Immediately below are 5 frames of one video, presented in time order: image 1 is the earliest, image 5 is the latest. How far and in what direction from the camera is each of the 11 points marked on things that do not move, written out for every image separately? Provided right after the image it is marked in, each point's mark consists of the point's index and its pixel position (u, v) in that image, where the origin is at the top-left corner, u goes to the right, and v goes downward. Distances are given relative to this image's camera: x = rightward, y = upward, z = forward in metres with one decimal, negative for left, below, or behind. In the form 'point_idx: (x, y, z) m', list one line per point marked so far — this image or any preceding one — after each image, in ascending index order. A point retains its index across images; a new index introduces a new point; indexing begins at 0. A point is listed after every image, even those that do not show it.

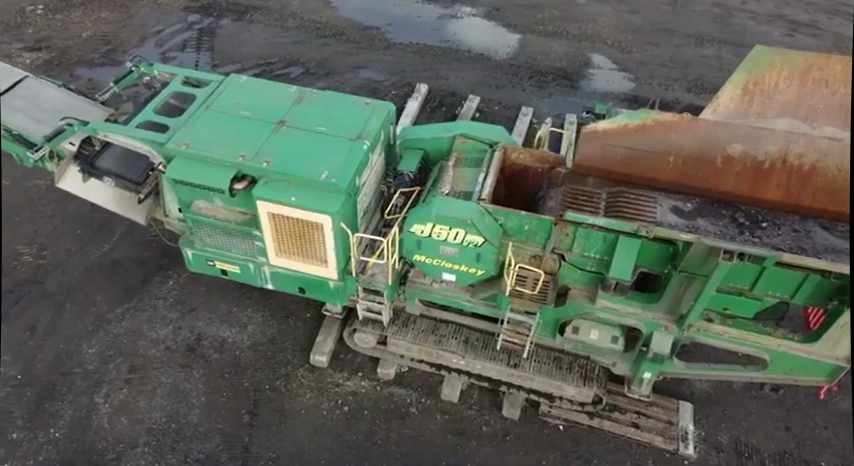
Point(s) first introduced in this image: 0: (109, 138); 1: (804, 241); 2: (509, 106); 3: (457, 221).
0: (-2.2, +0.7, +4.0) m
1: (+2.5, 0.0, +3.7) m
2: (+1.1, +1.7, +7.8) m
3: (+0.2, +0.1, +3.6) m
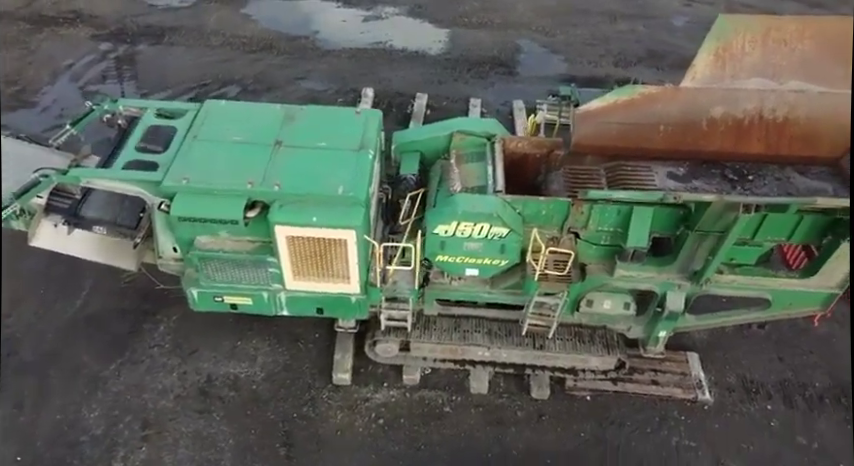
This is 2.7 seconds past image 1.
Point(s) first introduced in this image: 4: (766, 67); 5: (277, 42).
0: (-2.1, +0.3, +3.7) m
1: (+2.6, +0.3, +4.1) m
2: (+0.4, +1.8, +7.9) m
3: (+0.3, +0.1, +3.6) m
4: (+2.3, +1.1, +4.0) m
5: (-2.3, +2.9, +8.8) m
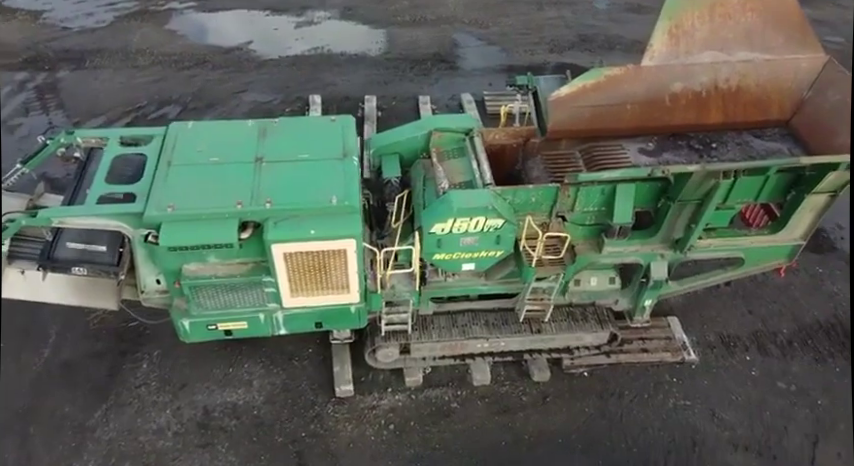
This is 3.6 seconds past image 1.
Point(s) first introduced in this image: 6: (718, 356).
0: (-2.2, +0.1, +3.5) m
1: (+2.4, +0.6, +4.4) m
2: (-0.3, +1.8, +7.9) m
3: (+0.3, +0.1, +3.7) m
4: (+2.1, +1.4, +4.2) m
5: (-3.2, +2.6, +8.5) m
6: (+2.5, -1.1, +5.0) m
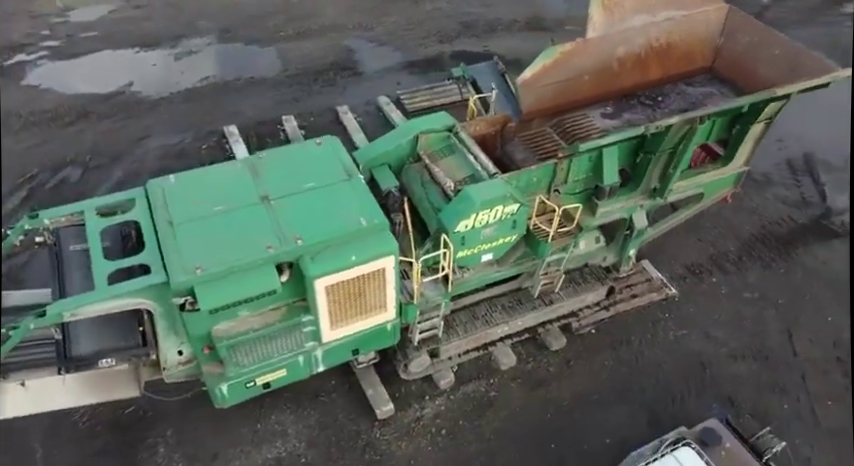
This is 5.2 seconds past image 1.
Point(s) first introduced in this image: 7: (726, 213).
0: (-1.8, -0.4, +3.1) m
1: (+2.2, +1.1, +4.9) m
2: (-1.4, +1.6, +7.8) m
3: (+0.5, +0.2, +3.8) m
4: (+1.7, +1.8, +4.6) m
5: (-4.4, +1.7, +7.7) m
6: (+2.5, -0.5, +5.5) m
7: (+3.2, +0.2, +6.3) m
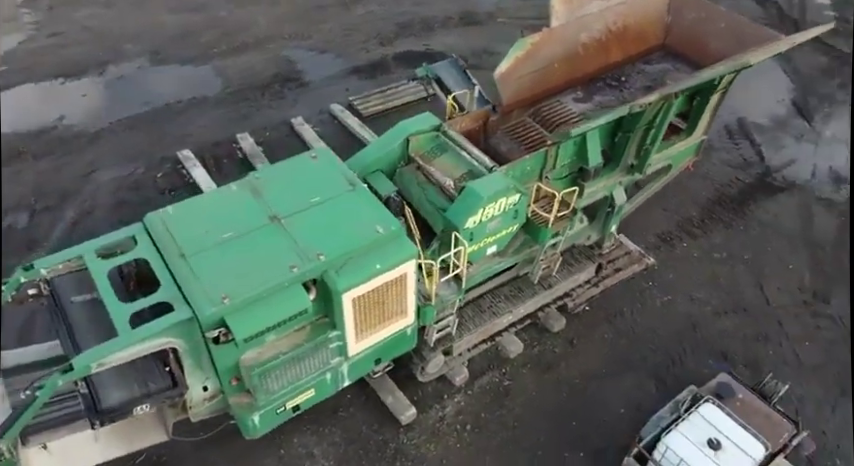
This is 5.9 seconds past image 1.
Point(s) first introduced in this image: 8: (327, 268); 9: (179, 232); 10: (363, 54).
0: (-1.6, -0.7, +2.9) m
1: (+2.0, +1.4, +5.2) m
2: (-2.0, +1.4, +7.6) m
3: (+0.5, +0.3, +3.9) m
4: (+1.5, +2.0, +4.9) m
5: (-4.9, +1.1, +7.1) m
6: (+2.4, -0.2, +5.9) m
7: (+2.9, +0.6, +6.7) m
8: (-0.6, -0.2, +3.3) m
9: (-1.5, 0.0, +3.4) m
10: (-1.0, +2.8, +9.1) m
